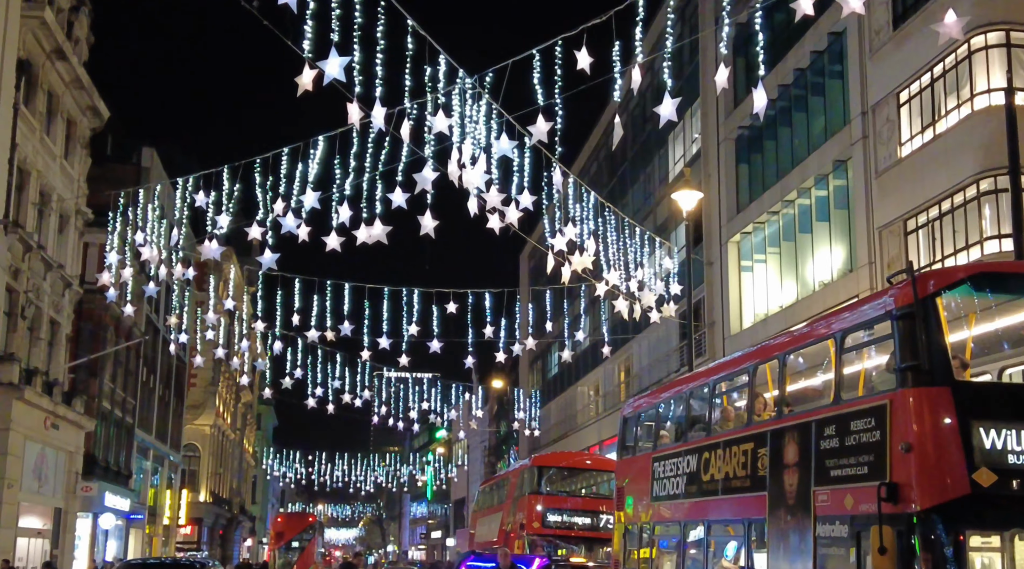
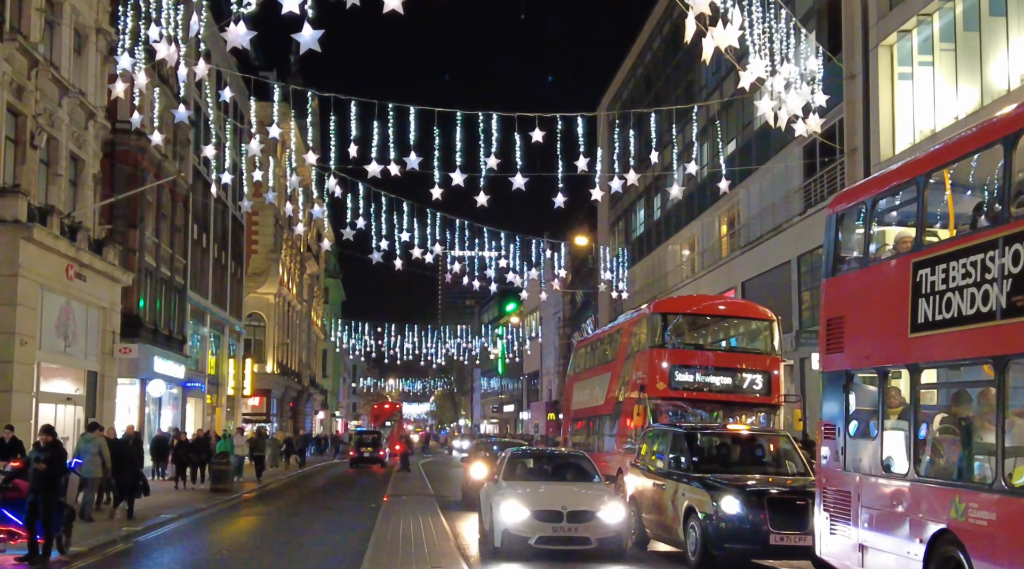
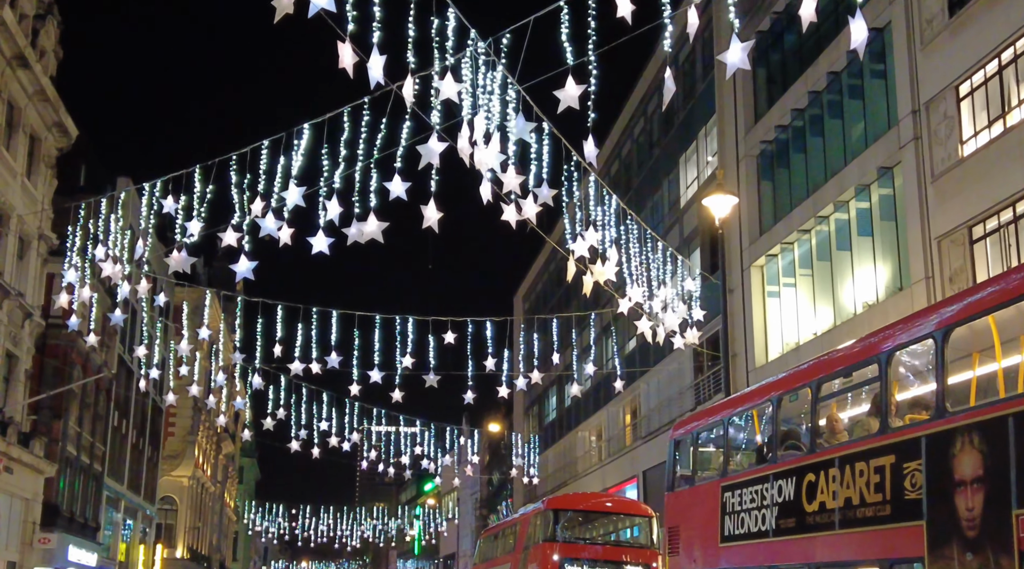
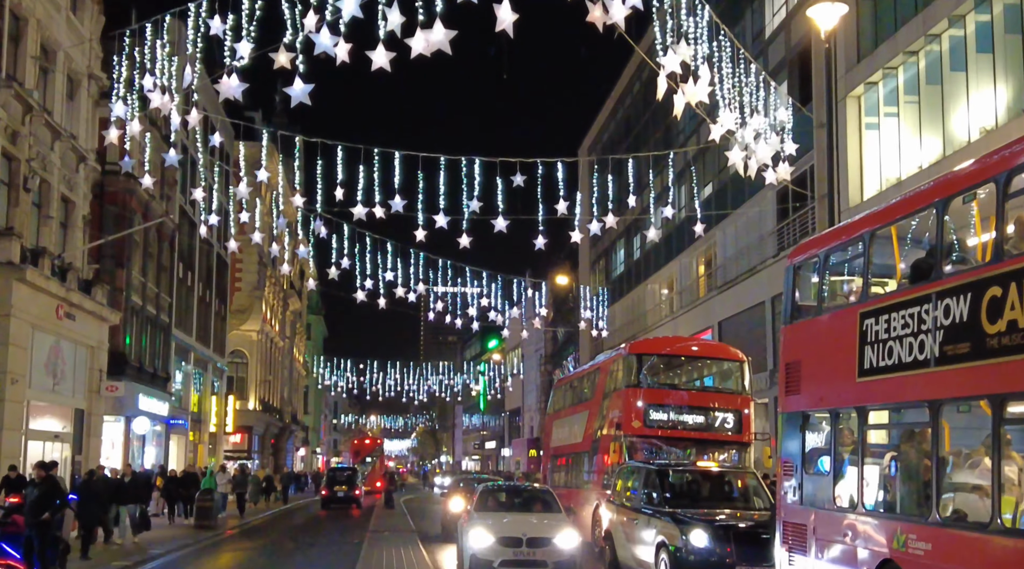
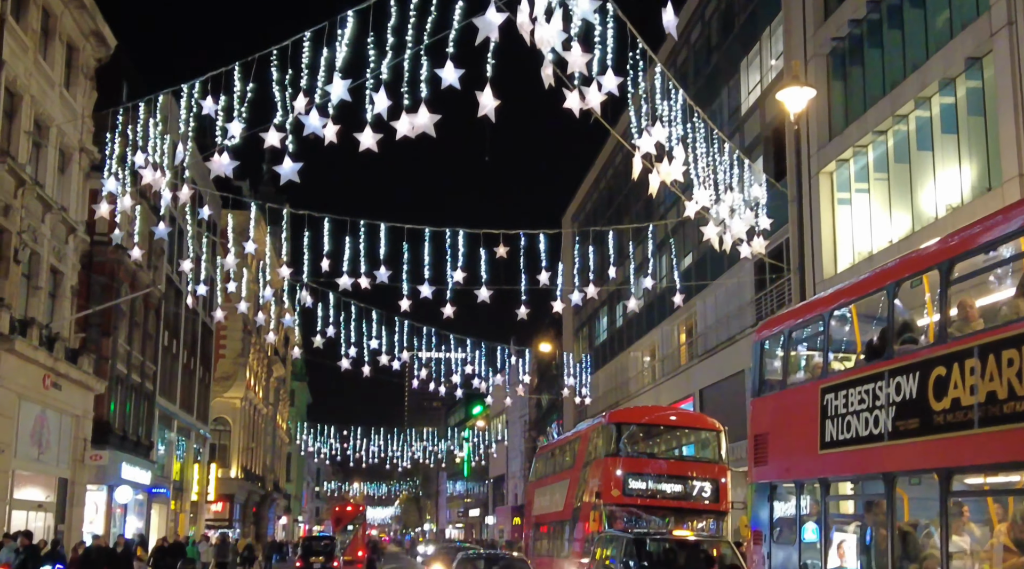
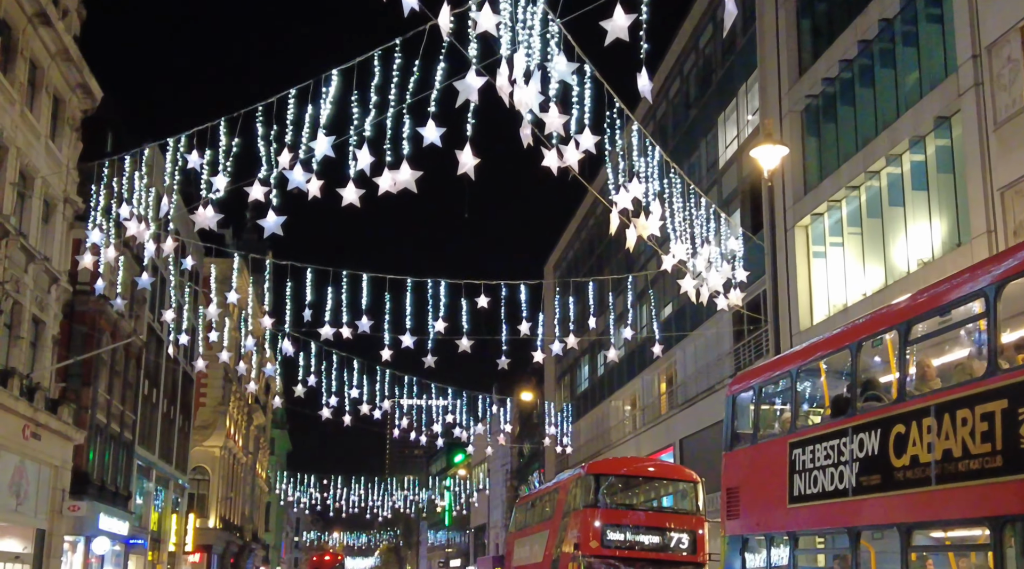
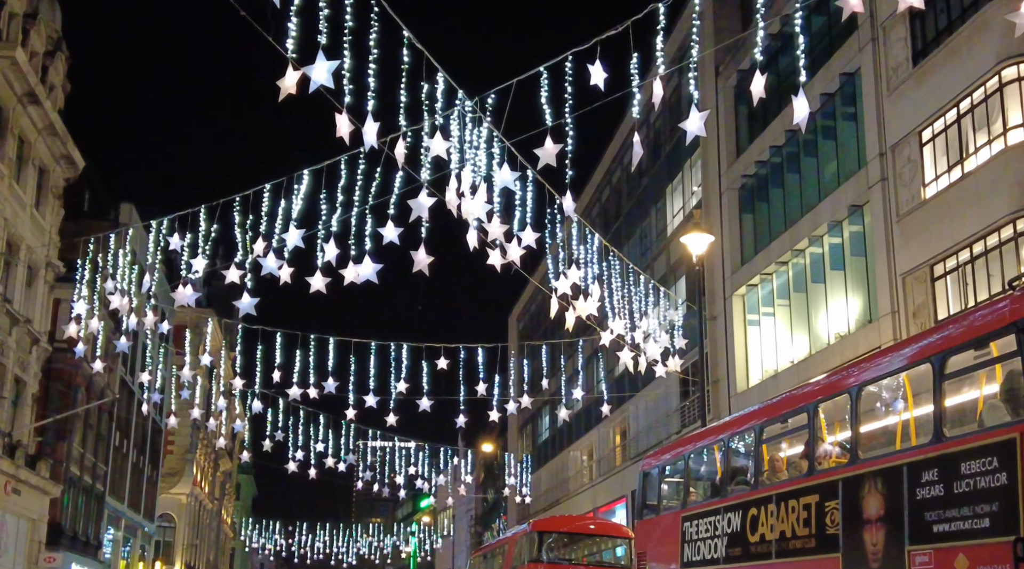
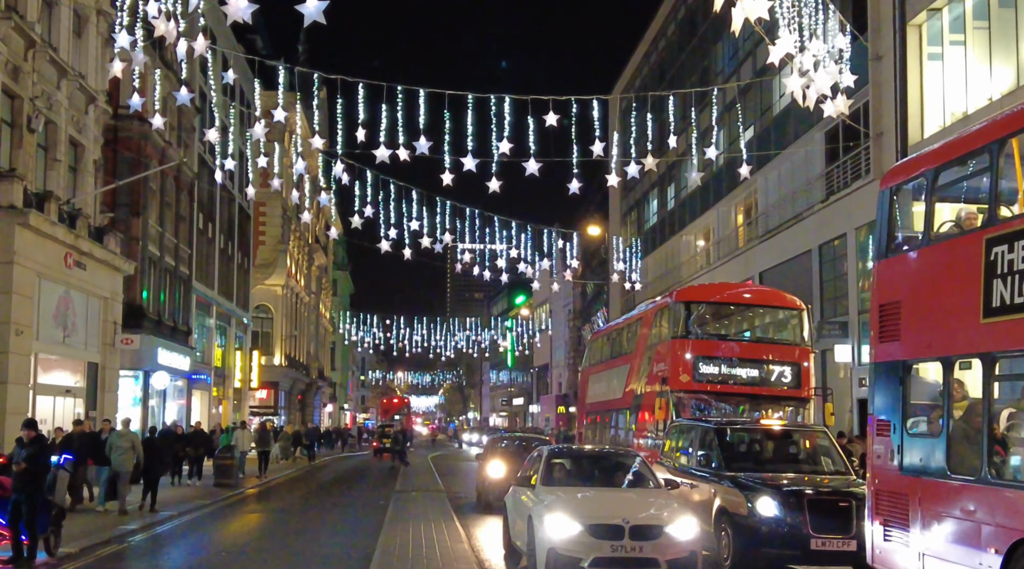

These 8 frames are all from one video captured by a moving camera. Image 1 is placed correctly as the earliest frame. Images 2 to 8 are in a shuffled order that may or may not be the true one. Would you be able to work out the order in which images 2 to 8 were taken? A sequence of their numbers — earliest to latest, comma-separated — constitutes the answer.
7, 3, 6, 5, 4, 2, 8
